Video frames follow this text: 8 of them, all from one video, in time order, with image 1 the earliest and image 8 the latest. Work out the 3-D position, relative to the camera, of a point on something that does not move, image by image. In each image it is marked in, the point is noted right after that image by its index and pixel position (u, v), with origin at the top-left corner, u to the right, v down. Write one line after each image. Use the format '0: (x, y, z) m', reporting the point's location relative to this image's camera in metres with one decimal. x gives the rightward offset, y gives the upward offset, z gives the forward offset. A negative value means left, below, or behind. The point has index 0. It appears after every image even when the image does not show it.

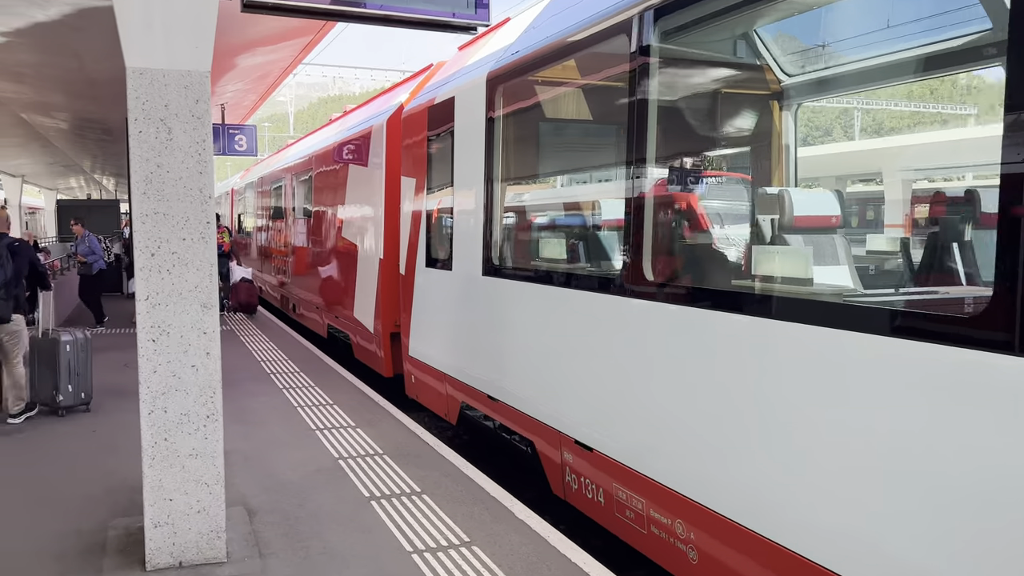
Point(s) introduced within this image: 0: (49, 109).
0: (-7.2, +2.8, +12.1) m
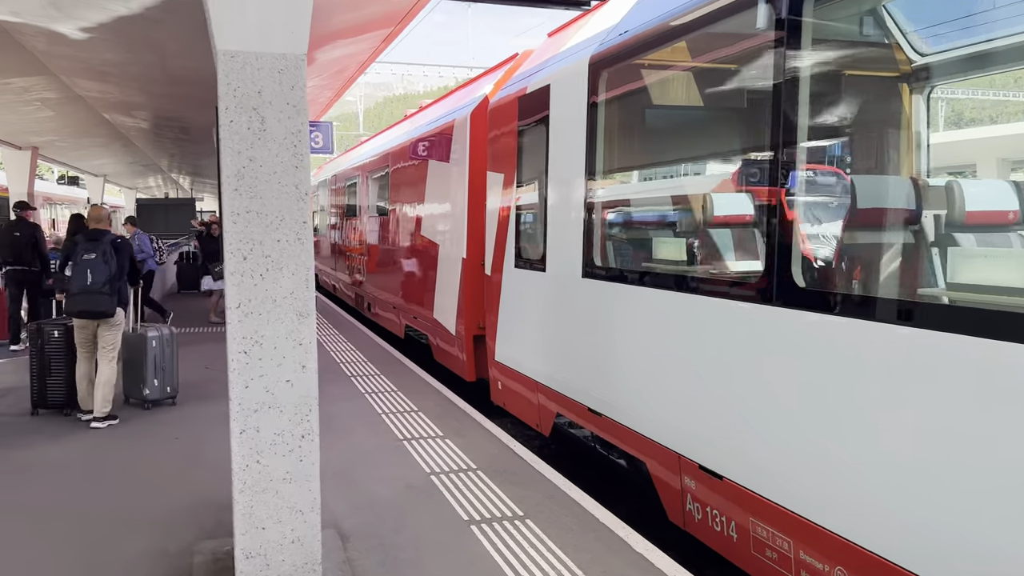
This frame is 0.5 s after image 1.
0: (-6.0, +2.8, +12.2) m
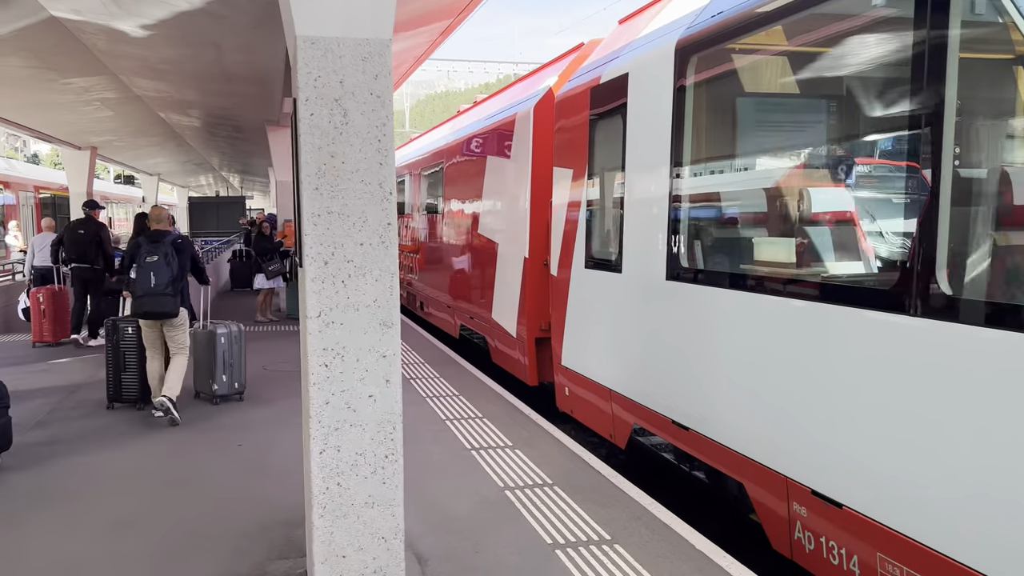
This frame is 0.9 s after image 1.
0: (-5.1, +2.8, +12.3) m
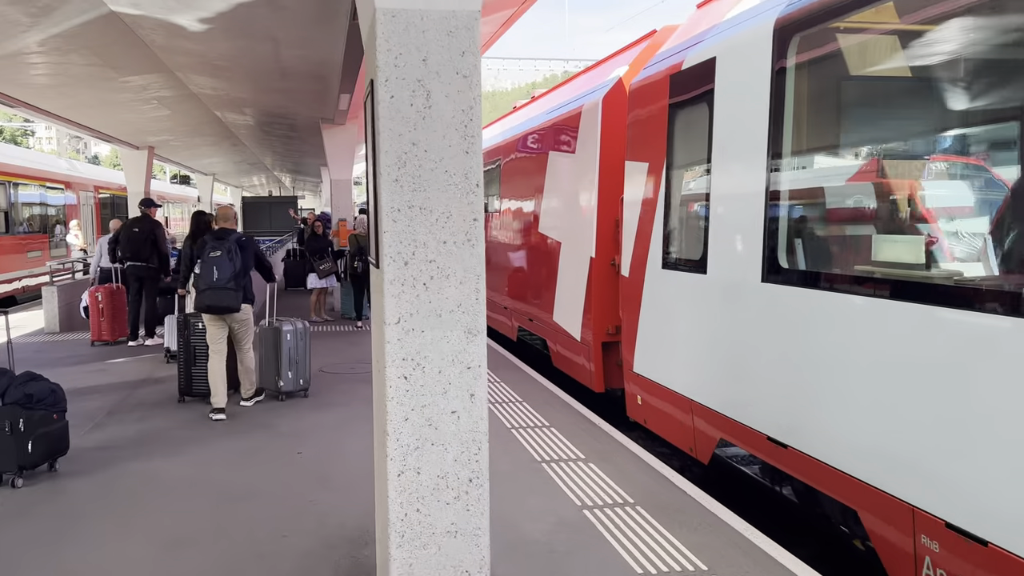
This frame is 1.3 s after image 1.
0: (-4.2, +2.9, +12.2) m
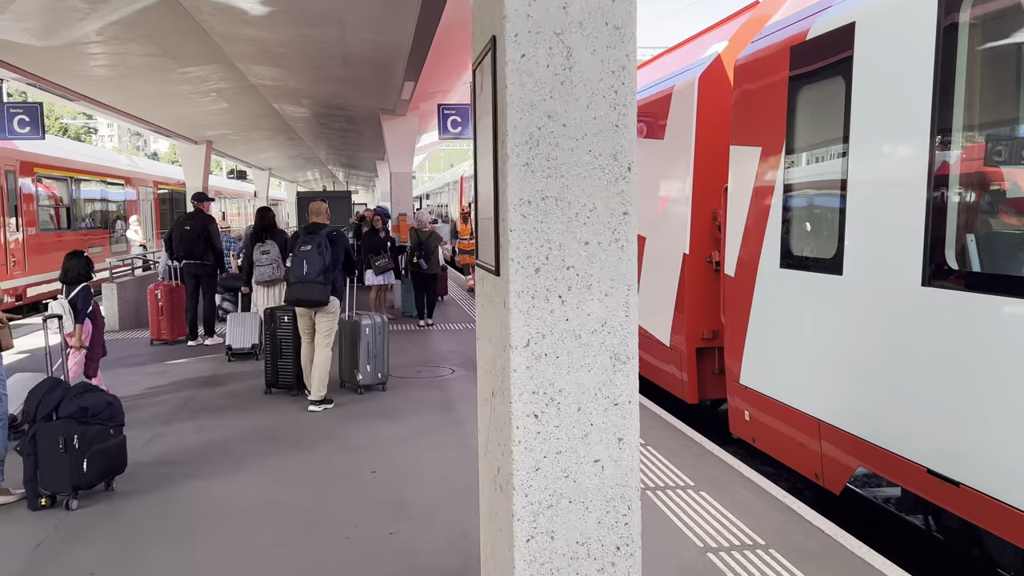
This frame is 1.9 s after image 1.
0: (-3.2, +2.9, +11.9) m
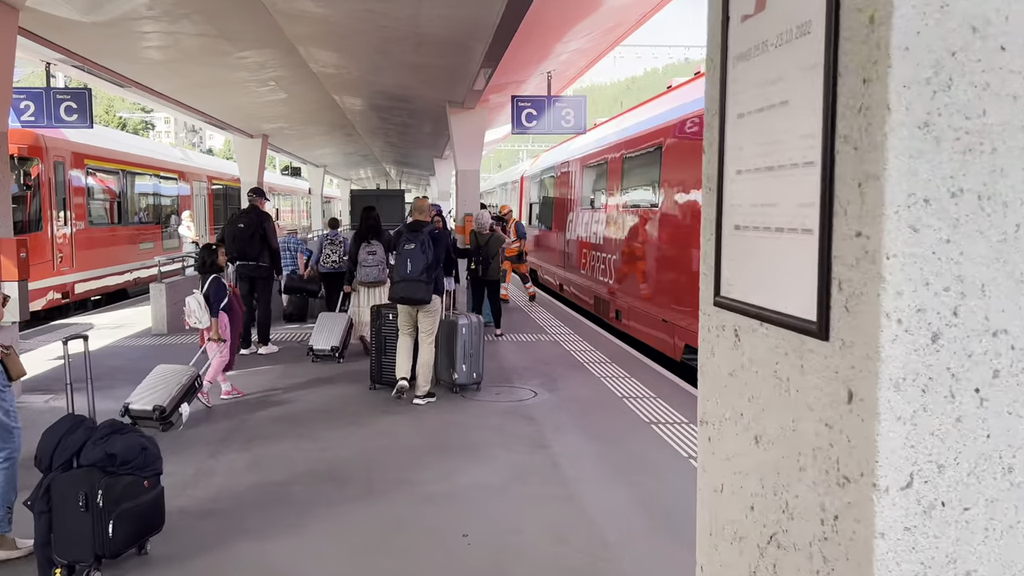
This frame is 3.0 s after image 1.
0: (-2.2, +2.9, +11.2) m
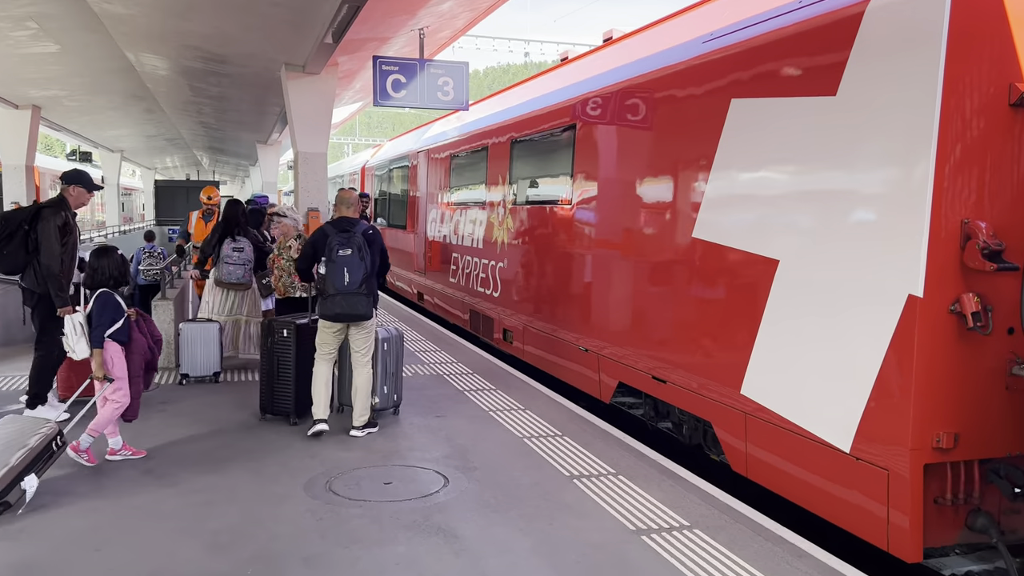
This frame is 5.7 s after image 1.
0: (-3.8, +2.7, +8.5) m
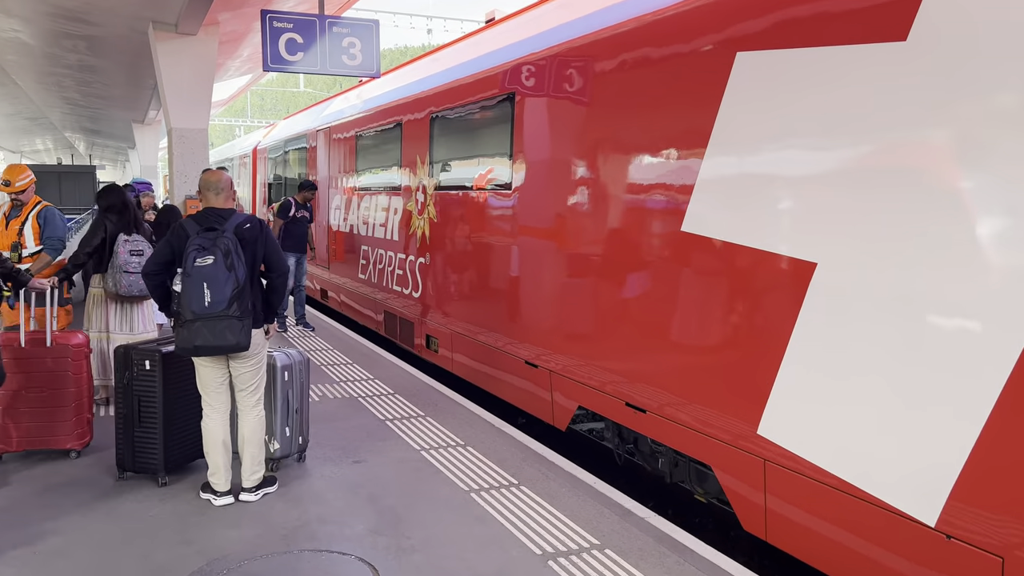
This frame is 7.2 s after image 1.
0: (-4.5, +2.6, +6.8) m
